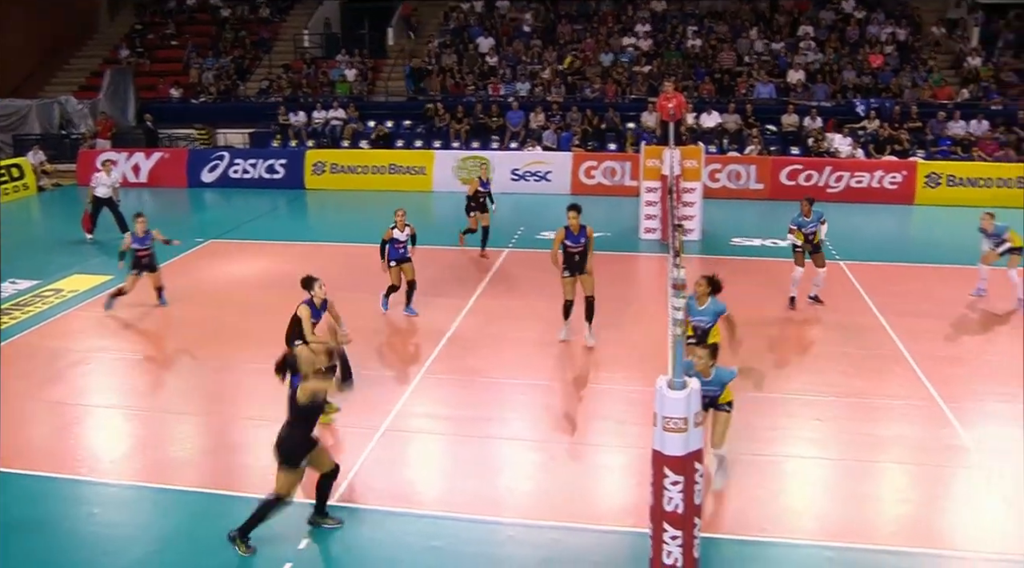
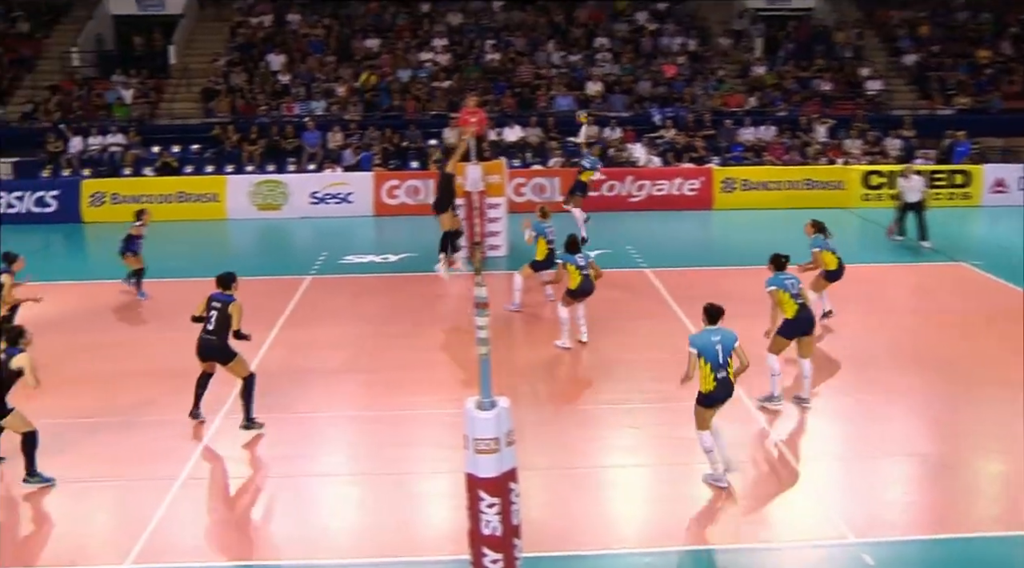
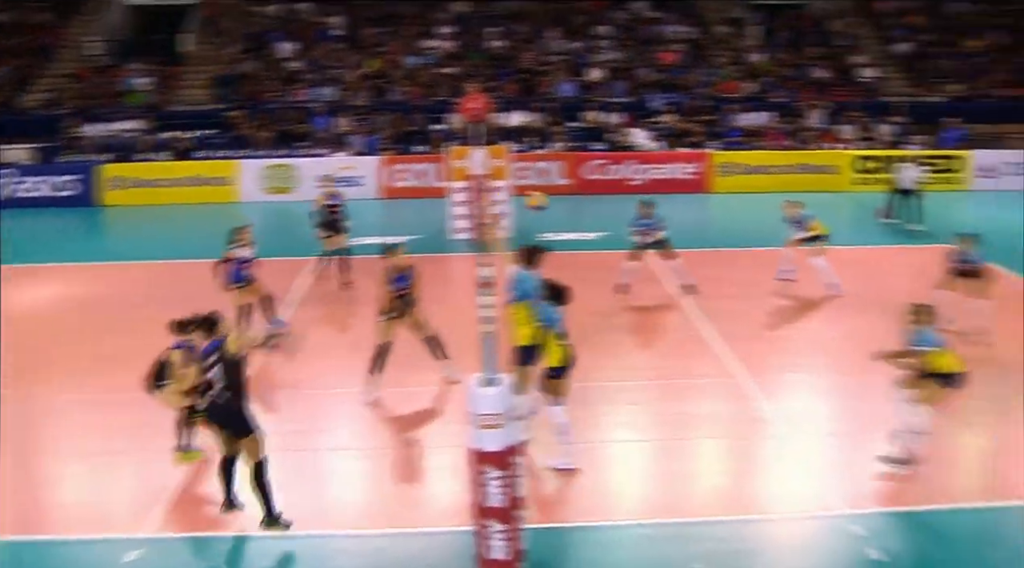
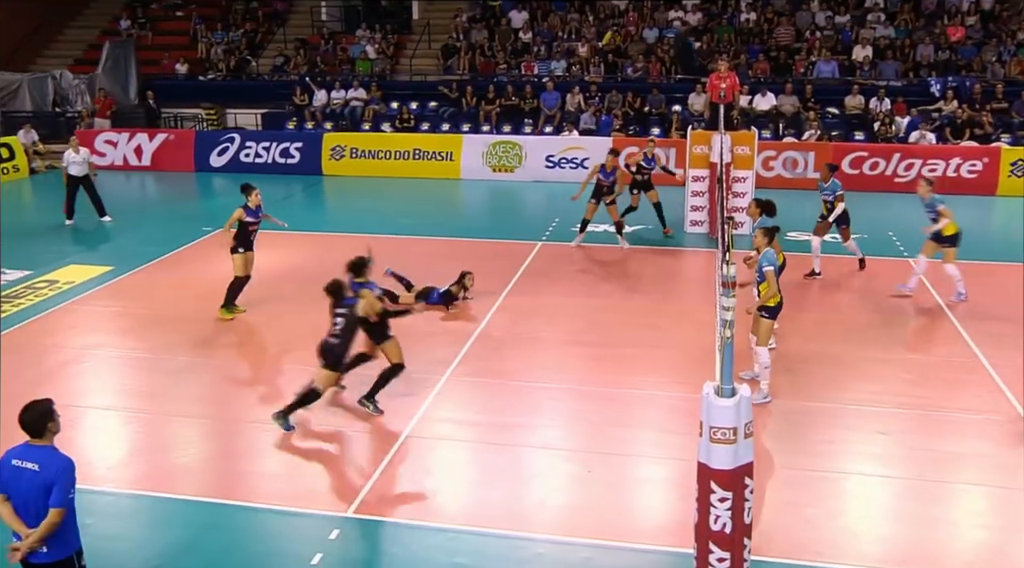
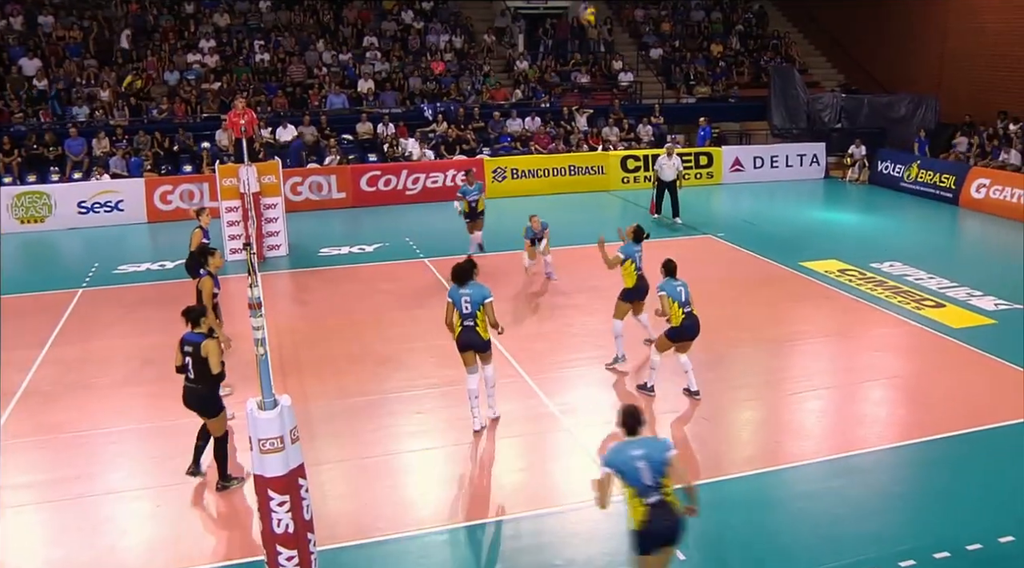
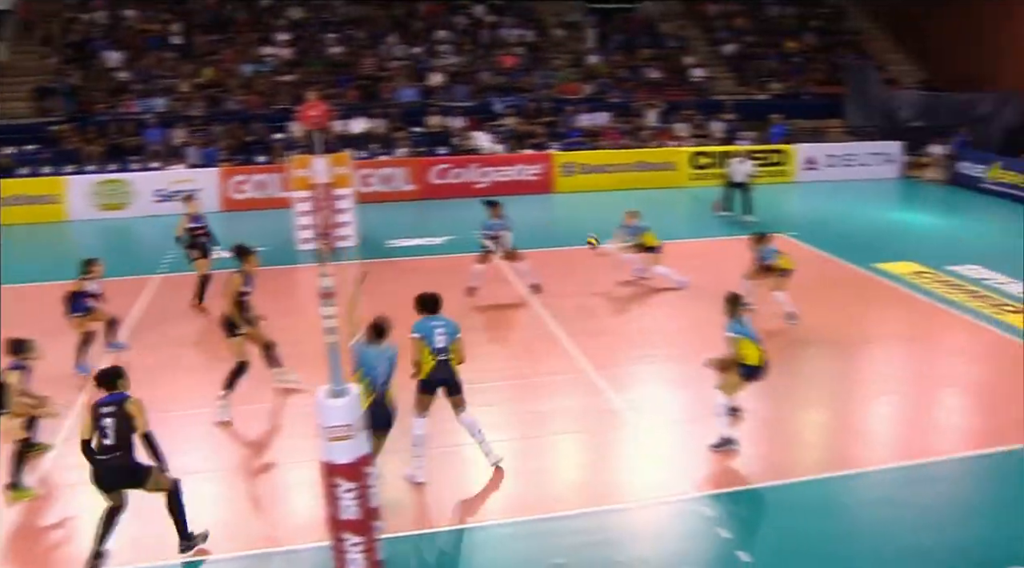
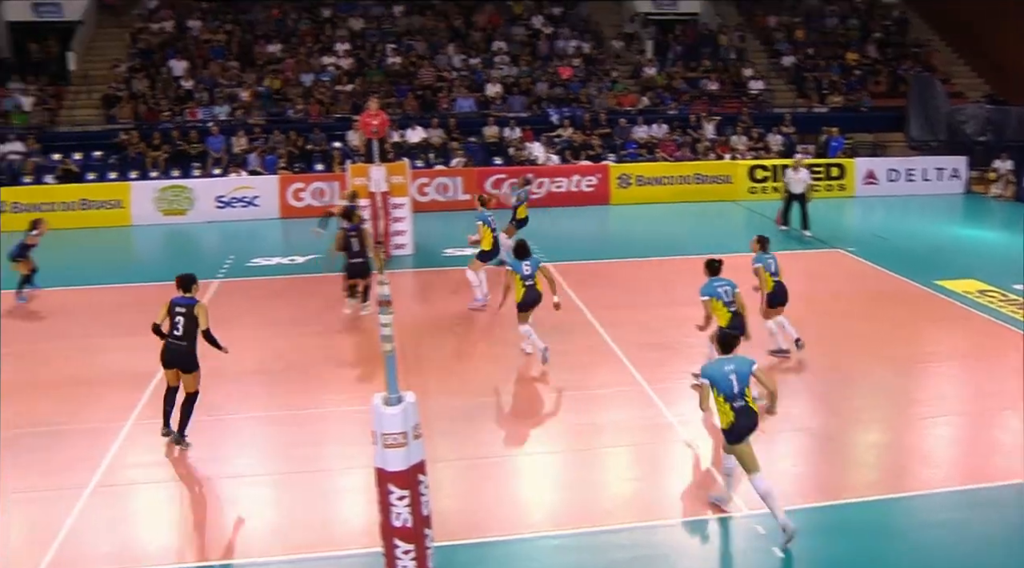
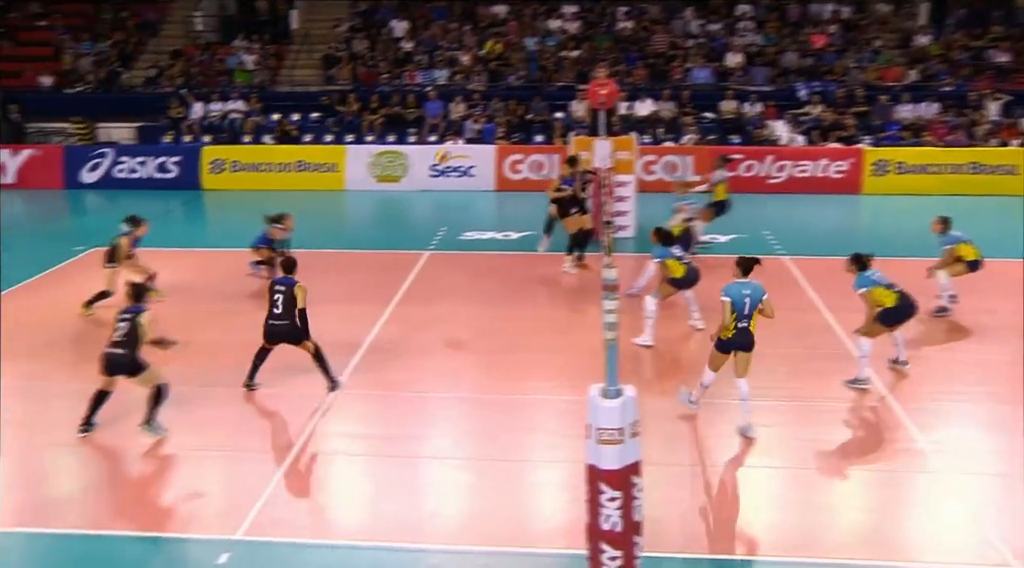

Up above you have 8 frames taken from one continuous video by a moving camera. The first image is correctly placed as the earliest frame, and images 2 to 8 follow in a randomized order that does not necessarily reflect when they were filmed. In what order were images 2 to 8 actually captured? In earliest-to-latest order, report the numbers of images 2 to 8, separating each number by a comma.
3, 6, 5, 7, 2, 8, 4
